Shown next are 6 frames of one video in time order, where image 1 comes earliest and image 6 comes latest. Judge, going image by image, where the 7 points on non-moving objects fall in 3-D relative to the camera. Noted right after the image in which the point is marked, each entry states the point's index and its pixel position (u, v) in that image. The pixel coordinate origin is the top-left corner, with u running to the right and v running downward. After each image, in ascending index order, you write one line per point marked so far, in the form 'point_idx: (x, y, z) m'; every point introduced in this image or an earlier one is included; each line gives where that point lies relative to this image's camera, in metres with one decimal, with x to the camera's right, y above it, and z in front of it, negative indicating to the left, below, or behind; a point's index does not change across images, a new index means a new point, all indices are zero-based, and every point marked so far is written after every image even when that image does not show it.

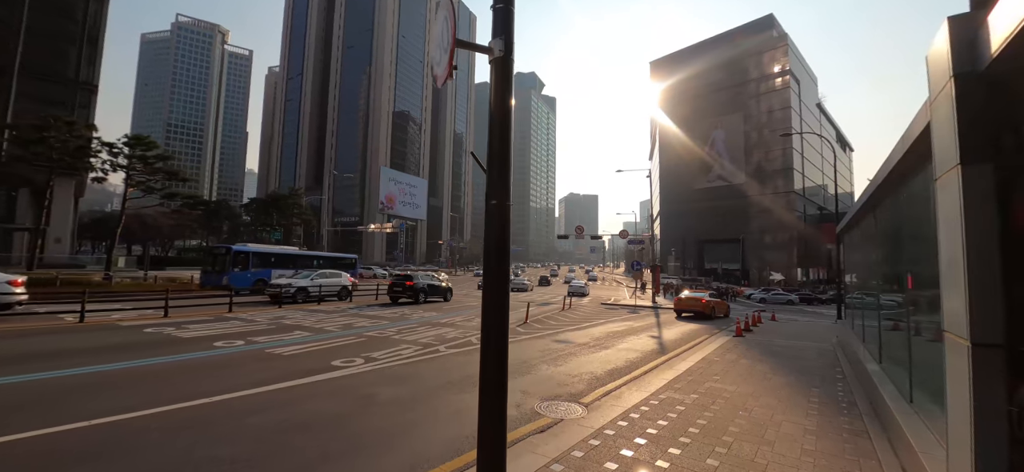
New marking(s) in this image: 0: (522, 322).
0: (+0.4, -3.3, +15.3) m
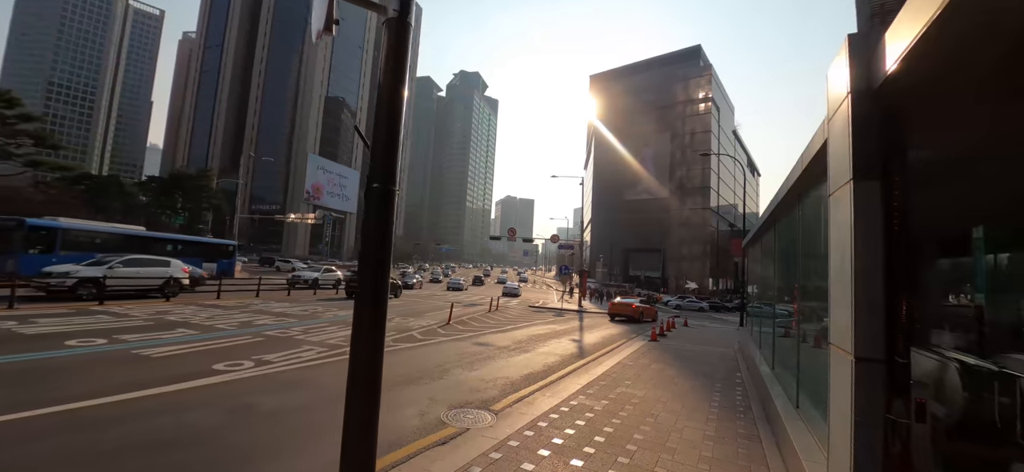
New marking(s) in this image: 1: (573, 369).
0: (-2.5, -3.2, +14.8) m
1: (+1.4, -3.0, +9.1) m
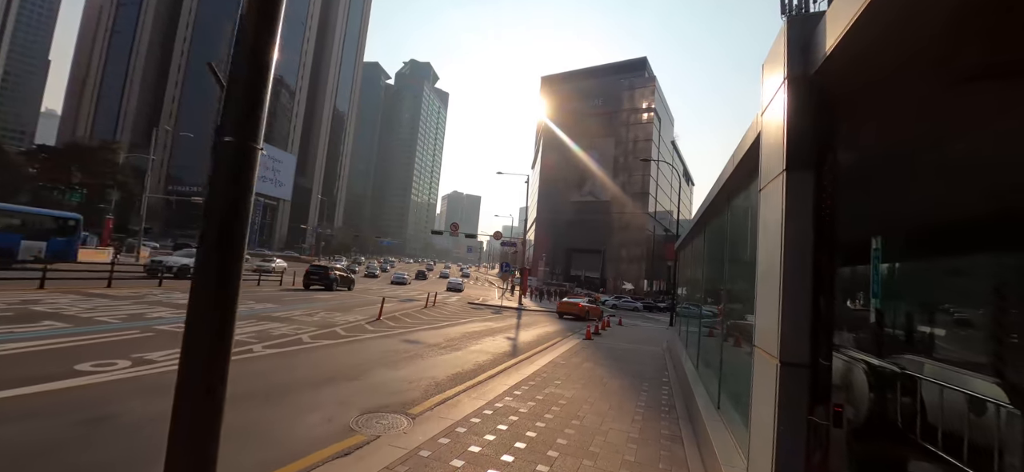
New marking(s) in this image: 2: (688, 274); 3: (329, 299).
0: (-4.8, -2.9, +13.9) m
1: (-0.2, -2.9, +8.8) m
2: (+6.7, -1.4, +15.1) m
3: (-8.9, -3.0, +19.3) m
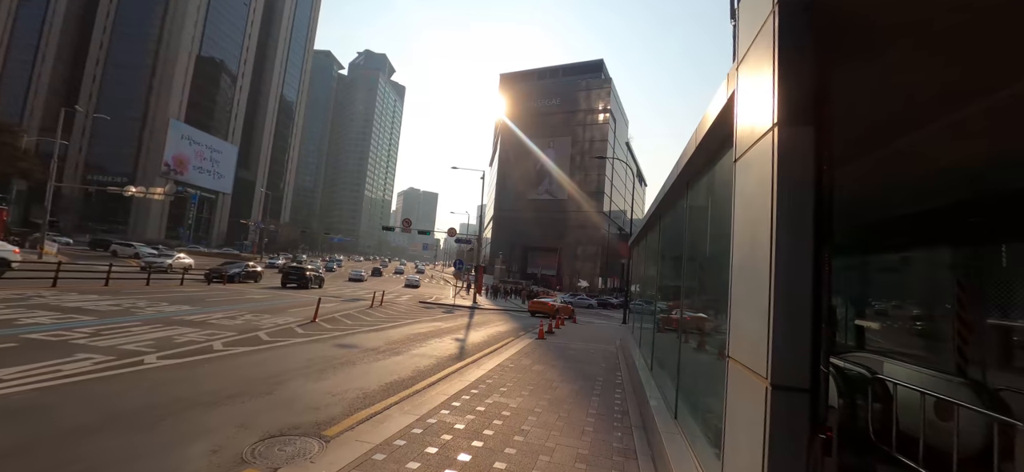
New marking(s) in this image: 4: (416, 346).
0: (-6.4, -2.7, +12.6) m
1: (-1.3, -2.8, +8.0) m
2: (+4.9, -1.3, +15.0) m
3: (-11.0, -2.8, +17.6) m
4: (-2.5, -2.9, +10.4) m
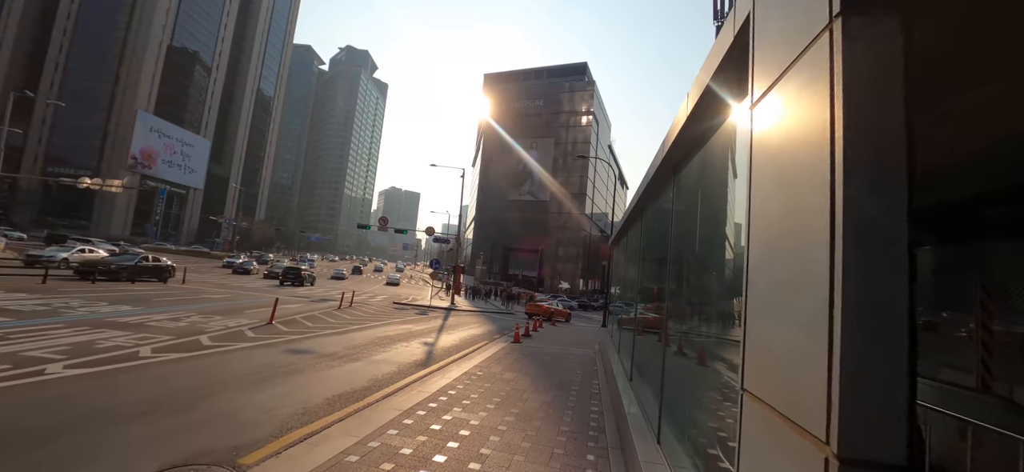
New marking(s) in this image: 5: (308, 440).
0: (-7.2, -2.5, +11.6) m
1: (-1.9, -2.7, +7.2) m
2: (+4.0, -1.3, +14.5) m
3: (-12.0, -2.6, +16.4) m
4: (-3.2, -2.7, +9.5) m
5: (-2.3, -2.3, +4.5) m
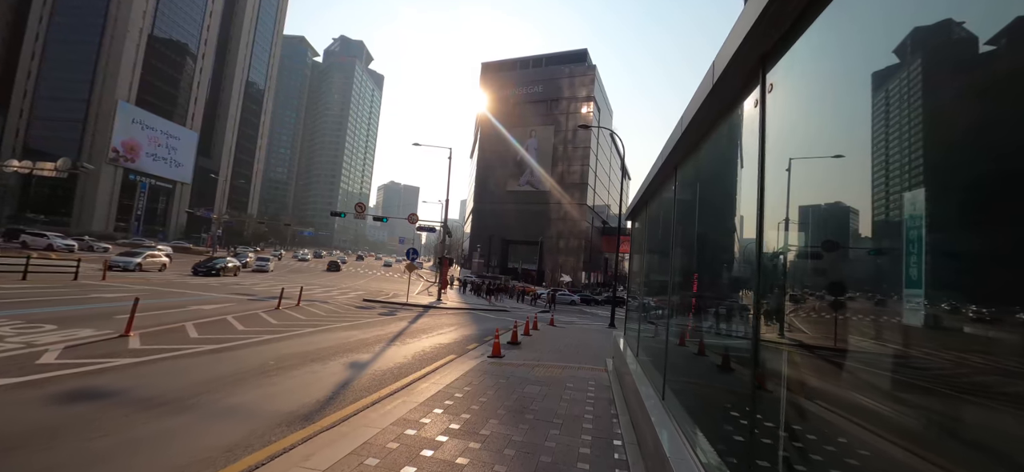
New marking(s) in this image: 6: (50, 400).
0: (-7.7, -1.9, +7.8) m
1: (-2.4, -2.1, +3.4) m
2: (+3.4, -0.6, +10.6) m
3: (-12.6, -2.0, +12.6) m
4: (-3.7, -2.1, +5.7) m
5: (-2.9, -1.8, +0.7) m
6: (-5.5, -1.9, +5.0) m
